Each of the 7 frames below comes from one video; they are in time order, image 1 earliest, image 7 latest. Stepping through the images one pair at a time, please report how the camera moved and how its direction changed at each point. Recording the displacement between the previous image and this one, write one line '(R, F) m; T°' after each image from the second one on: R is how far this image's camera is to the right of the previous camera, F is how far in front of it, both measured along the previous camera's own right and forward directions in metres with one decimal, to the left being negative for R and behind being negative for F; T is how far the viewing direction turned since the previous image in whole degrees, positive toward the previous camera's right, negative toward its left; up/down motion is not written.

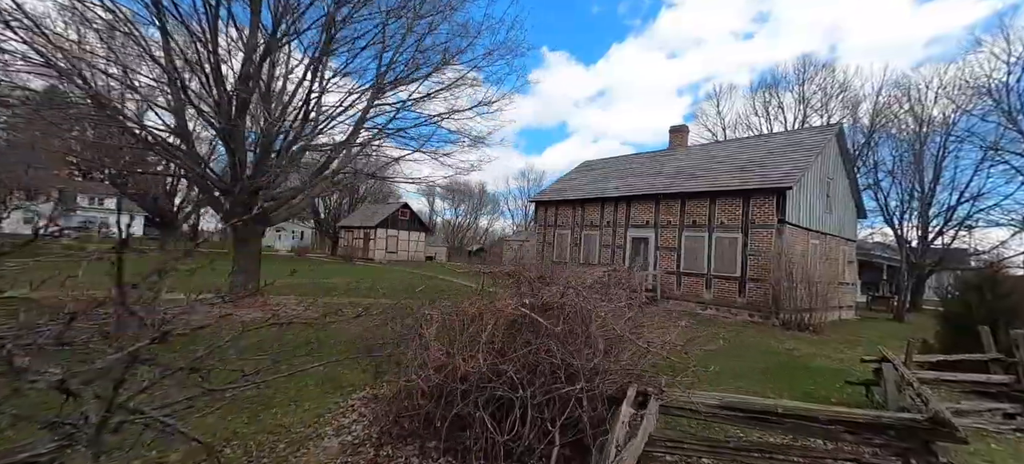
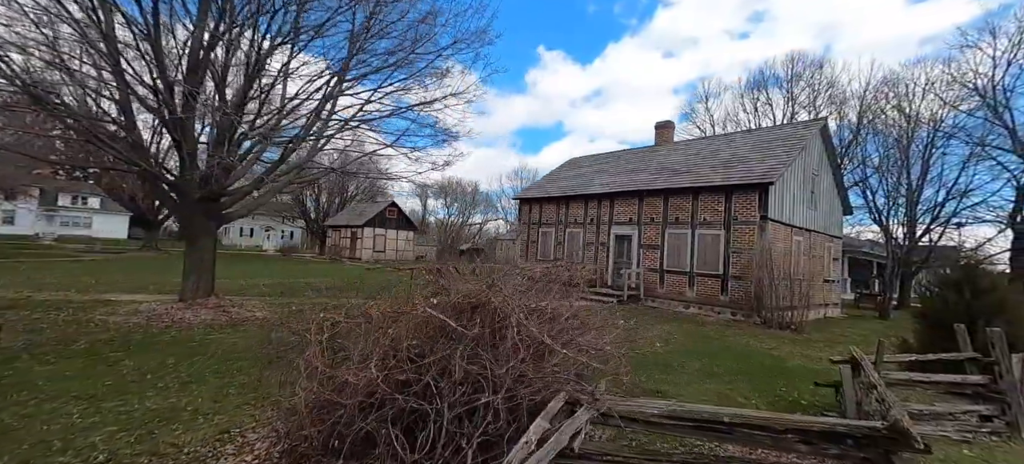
(+0.5, +0.3) m; +1°
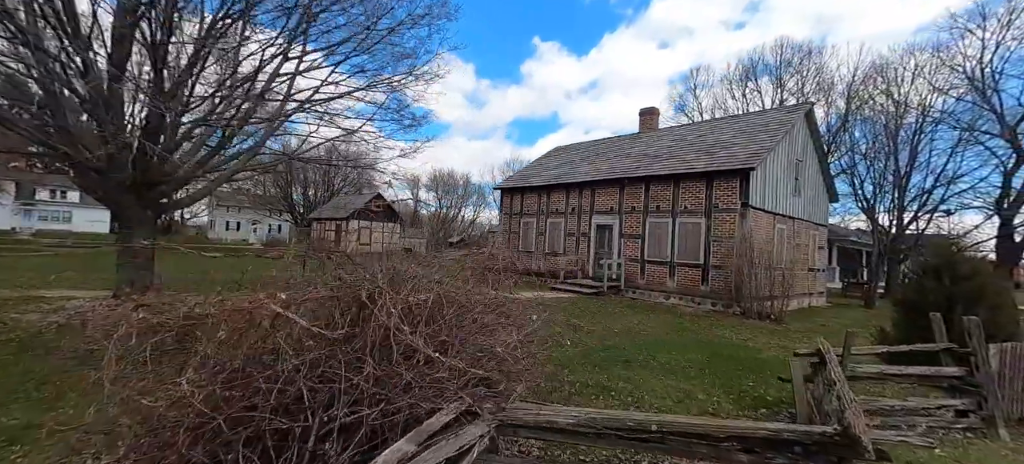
(+0.6, +0.4) m; +1°
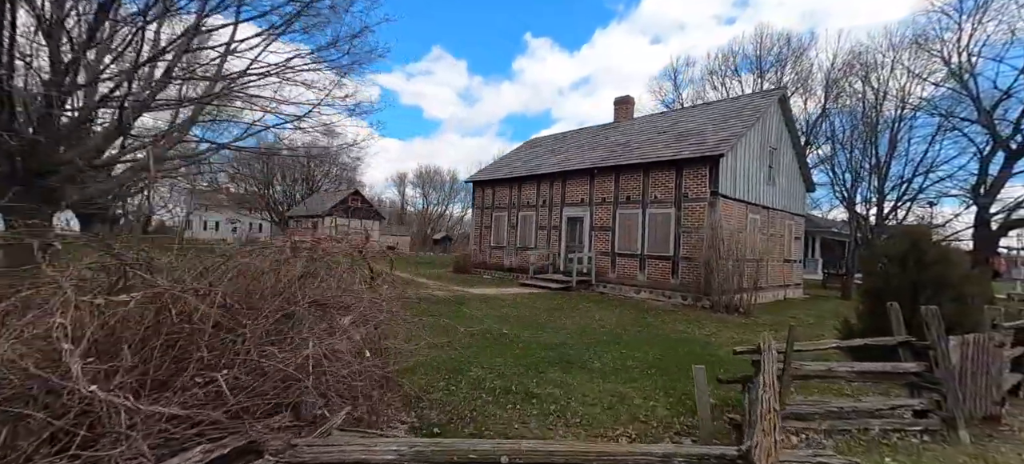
(+0.9, +0.6) m; +1°
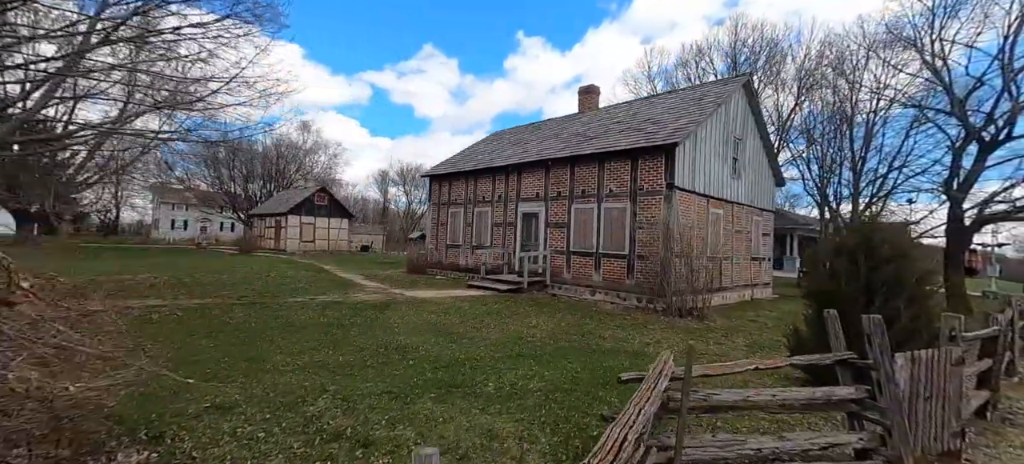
(+1.3, +1.0) m; +1°
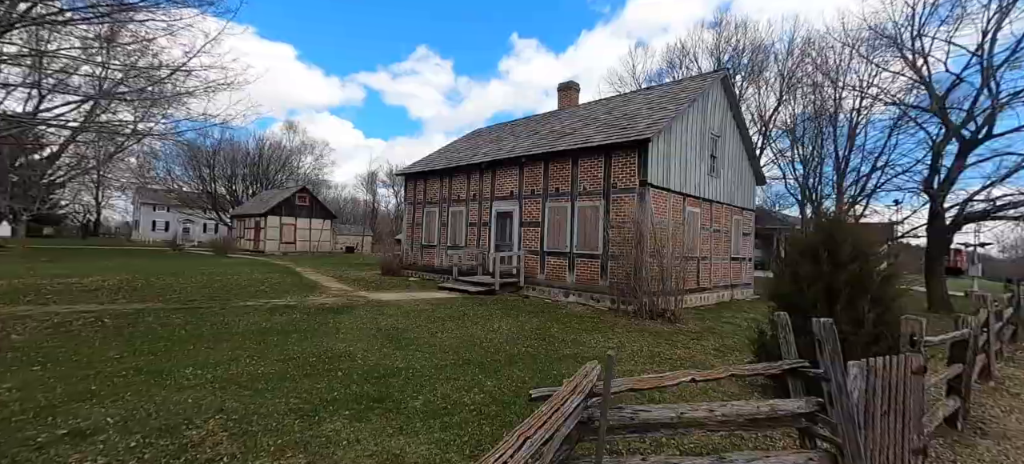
(+0.6, +0.4) m; +1°
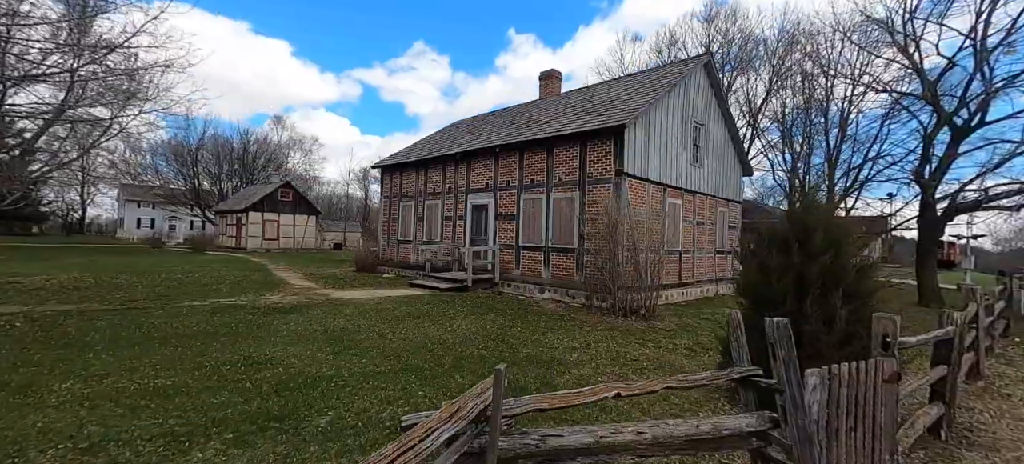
(+0.7, +0.6) m; 0°
